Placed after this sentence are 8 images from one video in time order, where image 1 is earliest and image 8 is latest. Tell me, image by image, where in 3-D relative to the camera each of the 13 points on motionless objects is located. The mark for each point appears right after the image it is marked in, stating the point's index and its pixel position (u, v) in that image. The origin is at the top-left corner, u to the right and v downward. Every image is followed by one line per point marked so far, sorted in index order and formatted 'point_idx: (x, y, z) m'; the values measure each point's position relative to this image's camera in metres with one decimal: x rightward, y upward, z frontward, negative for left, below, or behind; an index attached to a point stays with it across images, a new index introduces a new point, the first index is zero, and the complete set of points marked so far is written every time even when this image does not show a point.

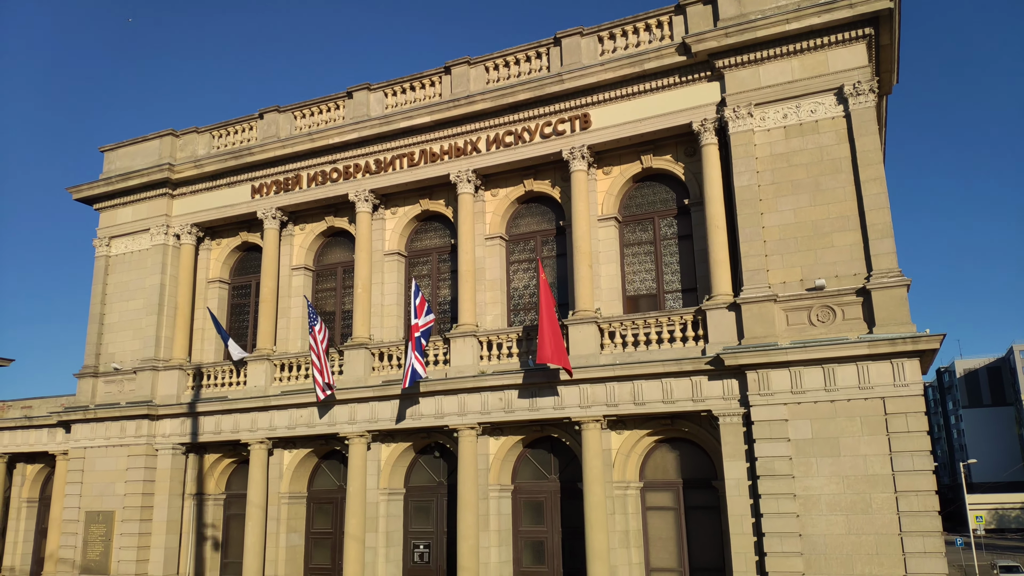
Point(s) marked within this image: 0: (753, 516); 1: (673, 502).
0: (+4.6, -4.5, +15.9) m
1: (+3.6, -4.8, +18.2) m
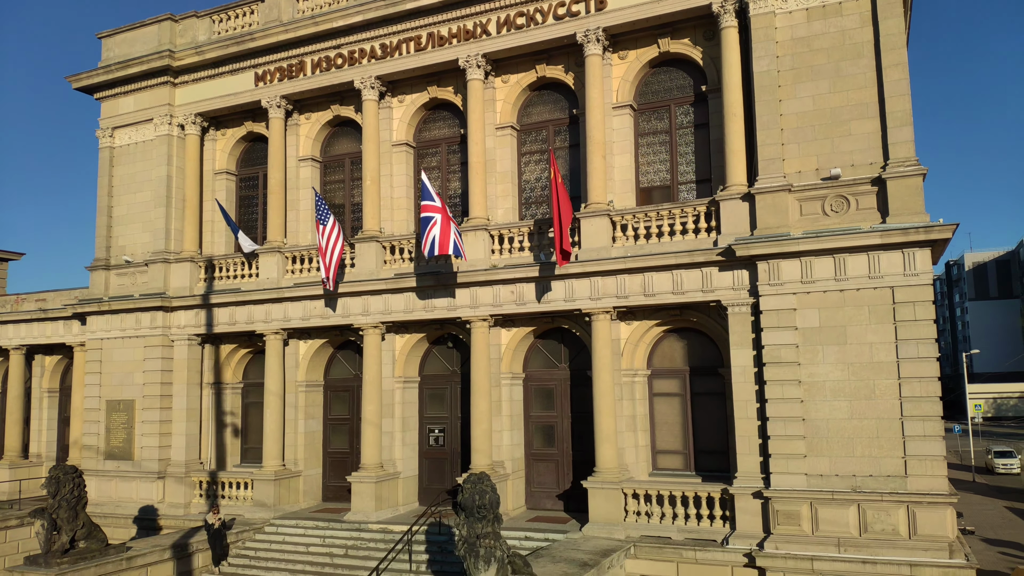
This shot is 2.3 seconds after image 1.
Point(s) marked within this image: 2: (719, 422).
0: (+4.9, -2.3, +16.3) m
1: (+3.9, -2.3, +18.7) m
2: (+4.7, -3.0, +18.3) m
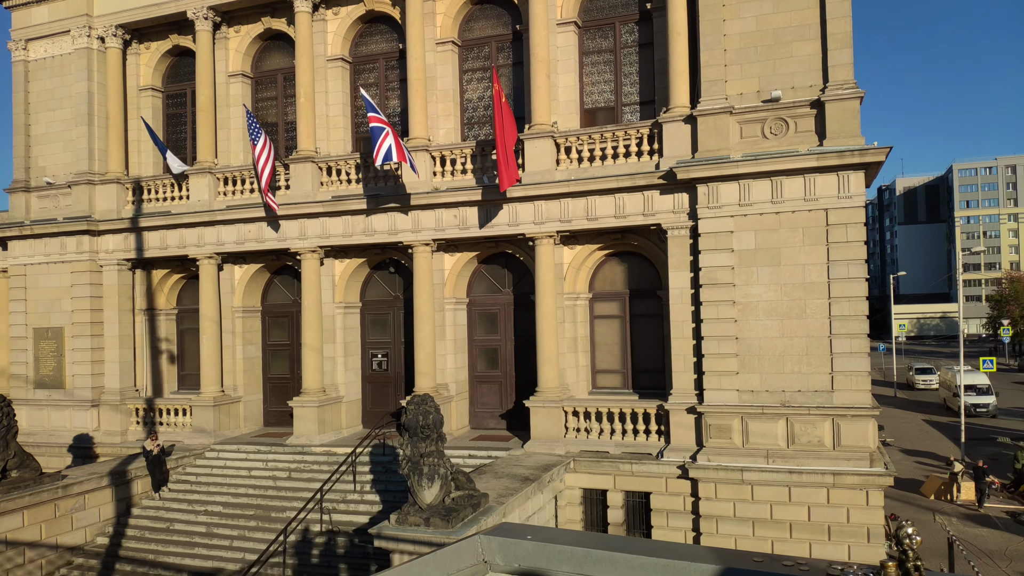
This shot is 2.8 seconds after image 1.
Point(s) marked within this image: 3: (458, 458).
0: (+3.8, -0.7, +16.7) m
1: (+2.5, -0.5, +19.0) m
2: (+3.4, -1.3, +18.7) m
3: (-1.2, -3.7, +17.8) m
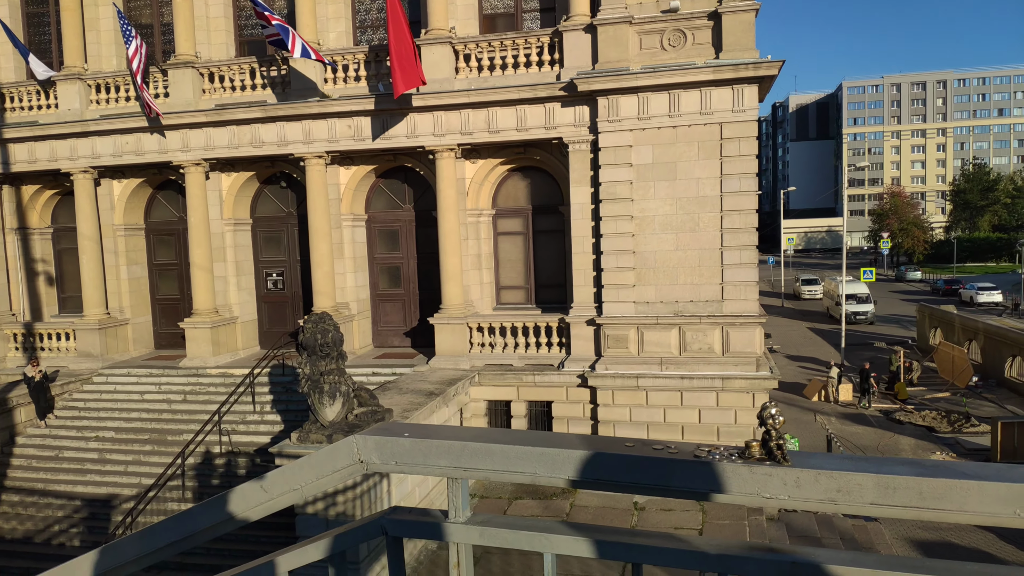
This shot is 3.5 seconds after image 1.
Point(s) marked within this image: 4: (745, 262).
0: (+1.7, +1.1, +16.9) m
1: (+0.2, +1.4, +19.0) m
2: (+1.1, +0.7, +18.9) m
3: (-3.3, -1.9, +17.7) m
4: (+4.5, +0.5, +15.7) m
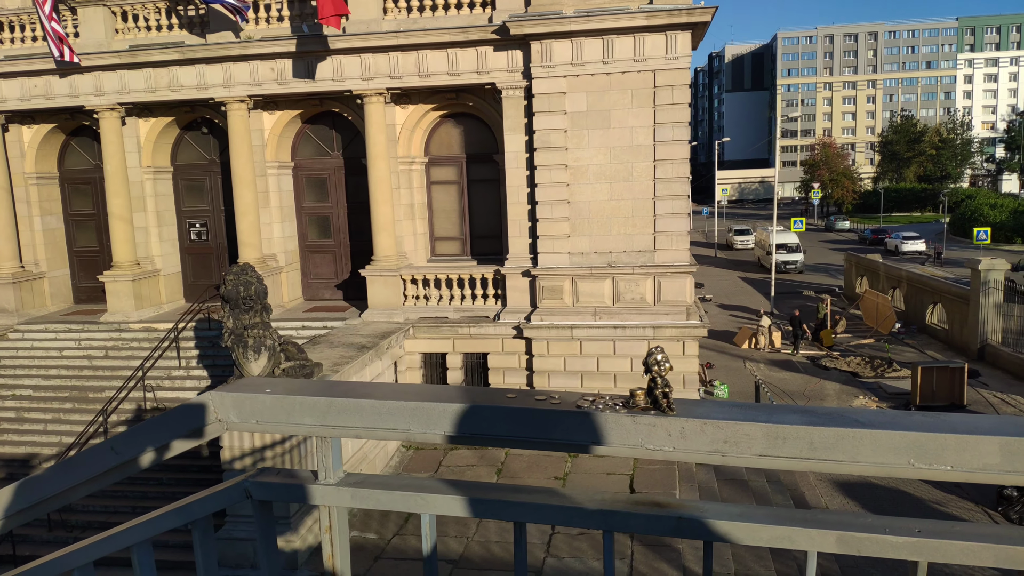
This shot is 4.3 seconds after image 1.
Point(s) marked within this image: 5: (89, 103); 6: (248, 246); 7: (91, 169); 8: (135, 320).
0: (+0.3, +2.1, +16.7) m
1: (-1.3, +2.6, +18.6) m
2: (-0.4, +1.9, +18.6) m
3: (-4.7, -0.9, +17.3) m
4: (+3.2, +1.5, +15.7) m
5: (-9.2, +4.1, +17.8) m
6: (-5.8, +0.9, +17.9) m
7: (-10.3, +2.9, +20.0) m
8: (-8.4, -0.7, +18.3) m
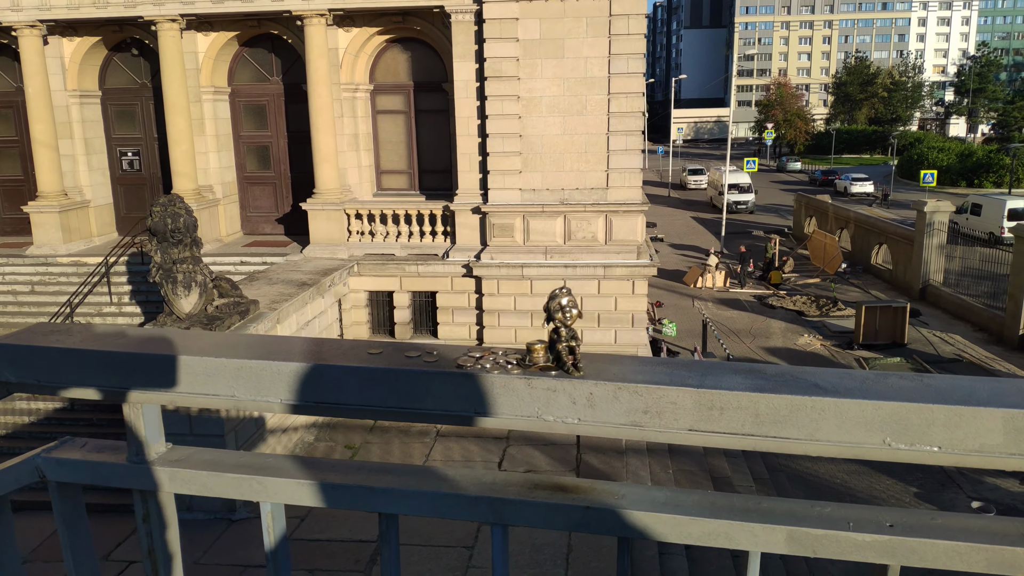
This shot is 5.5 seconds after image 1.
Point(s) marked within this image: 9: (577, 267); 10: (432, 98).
0: (-0.7, +3.3, +16.0) m
1: (-2.4, +4.0, +17.8) m
2: (-1.6, +3.3, +17.9) m
3: (-5.8, +0.5, +16.5) m
4: (+2.2, +2.6, +15.3) m
5: (-10.2, +5.5, +16.4) m
6: (-6.8, +2.3, +16.9) m
7: (-11.4, +4.5, +18.6) m
8: (-9.5, +0.7, +17.3) m
9: (+1.2, +0.4, +15.6) m
10: (-1.8, +4.1, +17.7) m
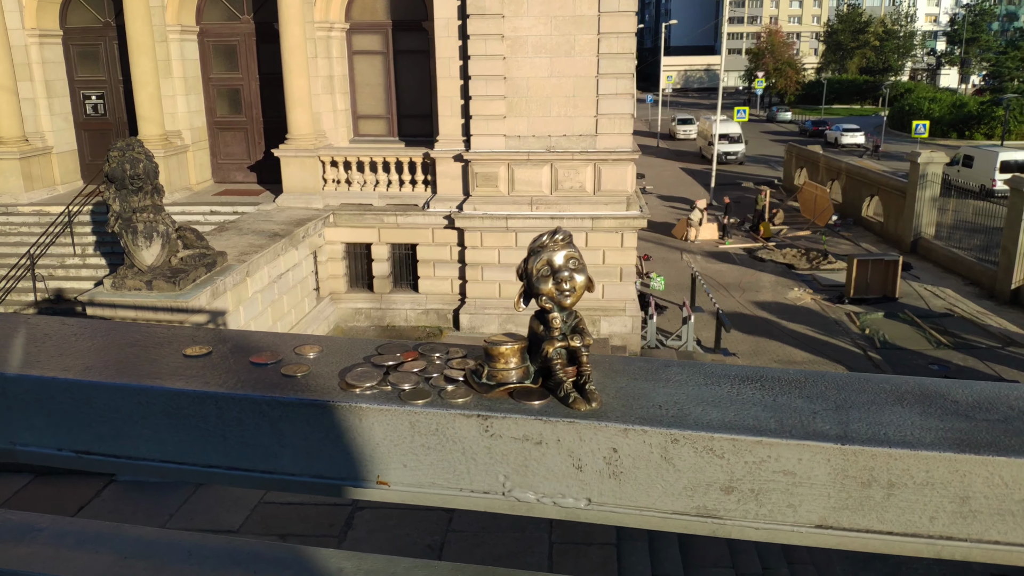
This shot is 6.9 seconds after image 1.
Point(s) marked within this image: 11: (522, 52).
0: (-1.0, +4.2, +15.1) m
1: (-2.7, +5.0, +16.8) m
2: (-1.9, +4.3, +17.0) m
3: (-6.1, +1.4, +15.7) m
4: (+1.9, +3.5, +14.5) m
5: (-10.5, +6.4, +15.3) m
6: (-7.1, +3.3, +16.0) m
7: (-11.7, +5.6, +17.5) m
8: (-9.9, +1.7, +16.5) m
9: (+1.0, +1.3, +14.9) m
10: (-2.1, +5.1, +16.8) m
11: (+0.2, +4.2, +14.6) m
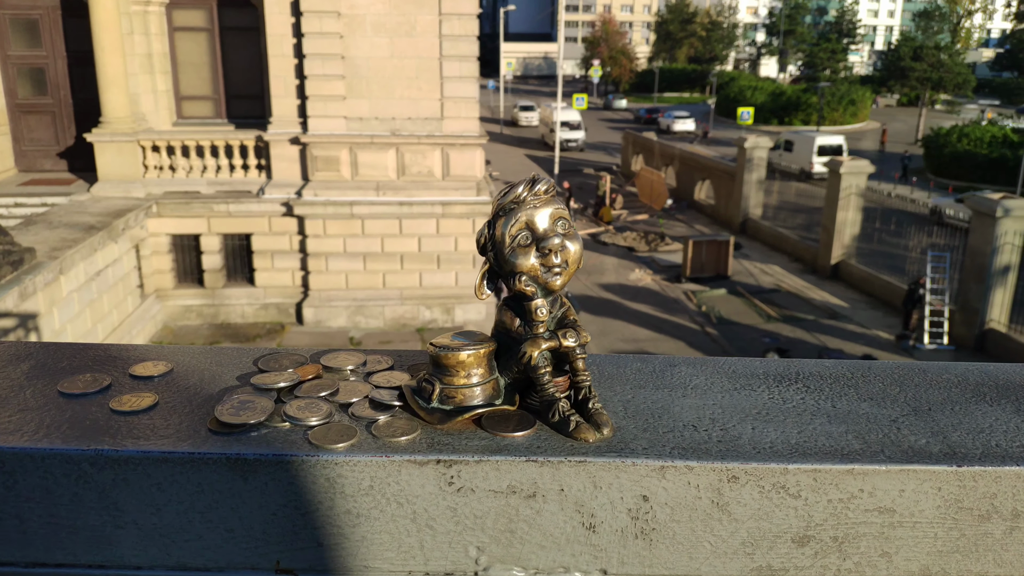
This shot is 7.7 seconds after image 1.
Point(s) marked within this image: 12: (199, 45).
0: (-3.8, +4.4, +14.3) m
1: (-5.8, +5.1, +15.6) m
2: (-5.0, +4.4, +16.0) m
3: (-8.8, +1.4, +14.0) m
4: (-0.8, +3.7, +14.2) m
5: (-13.3, +6.2, +12.6) m
6: (-10.0, +3.2, +14.0) m
7: (-14.8, +5.3, +14.6) m
8: (-12.7, +1.6, +14.0) m
9: (-1.8, +1.5, +14.5) m
10: (-5.2, +5.2, +15.7) m
11: (-2.6, +4.4, +13.9) m
12: (-6.0, +4.7, +15.8) m
